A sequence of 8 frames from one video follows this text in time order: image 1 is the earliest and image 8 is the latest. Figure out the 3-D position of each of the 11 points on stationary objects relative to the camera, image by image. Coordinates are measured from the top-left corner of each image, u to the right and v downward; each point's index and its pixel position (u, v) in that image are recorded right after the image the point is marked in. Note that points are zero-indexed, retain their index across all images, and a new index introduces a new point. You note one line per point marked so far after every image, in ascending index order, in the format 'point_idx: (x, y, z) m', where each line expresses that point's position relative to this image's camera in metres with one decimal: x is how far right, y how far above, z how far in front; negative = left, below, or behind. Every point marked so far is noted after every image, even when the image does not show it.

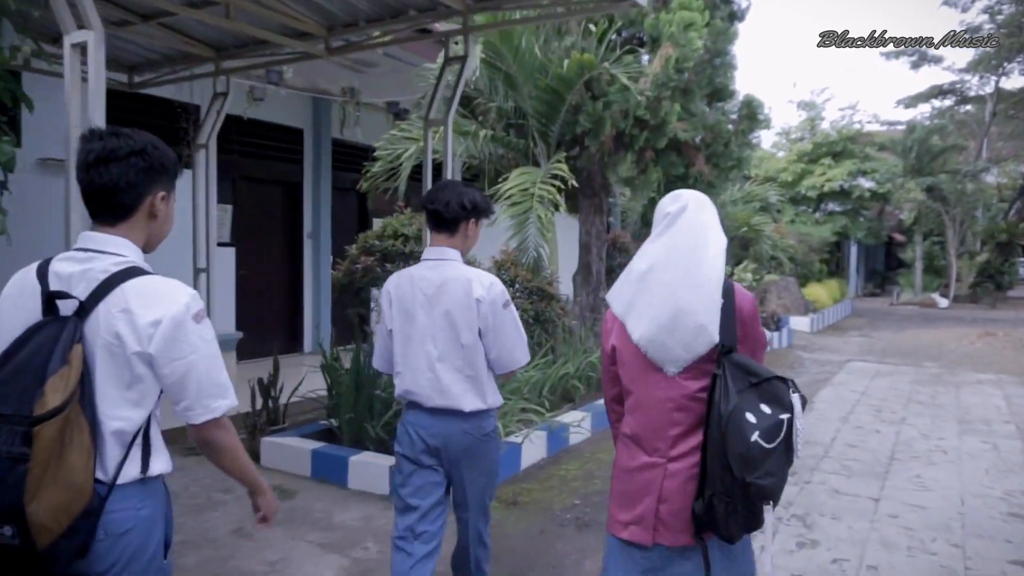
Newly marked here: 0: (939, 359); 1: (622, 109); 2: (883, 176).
0: (+6.6, -1.1, +12.3) m
1: (+1.1, +1.8, +7.9) m
2: (+8.4, +2.6, +18.0) m
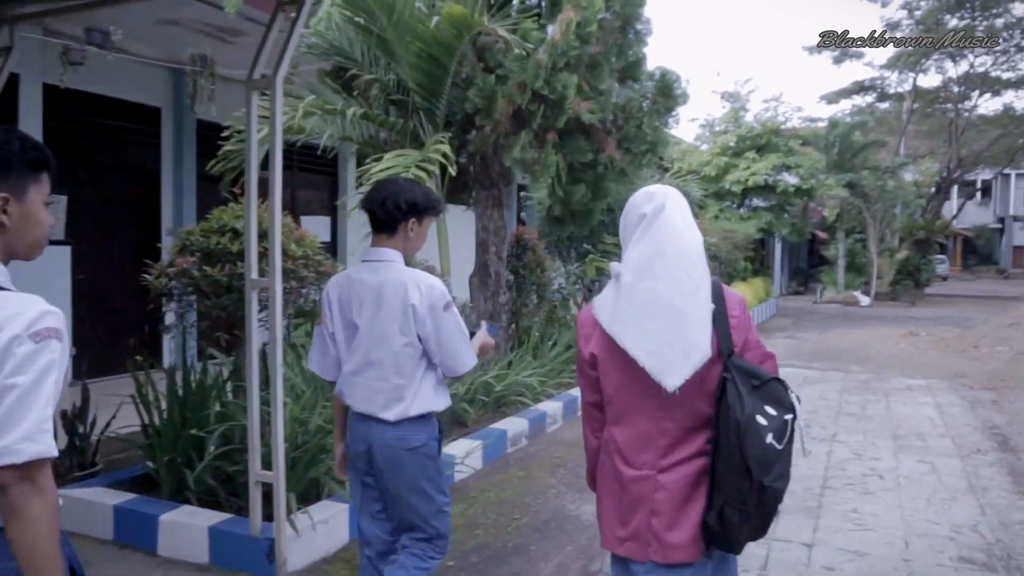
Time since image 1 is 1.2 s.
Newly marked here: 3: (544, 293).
0: (+5.2, -1.1, +11.7) m
1: (0.0, +1.7, +6.8) m
2: (+6.5, +2.6, +17.5) m
3: (+0.3, -0.1, +8.9) m
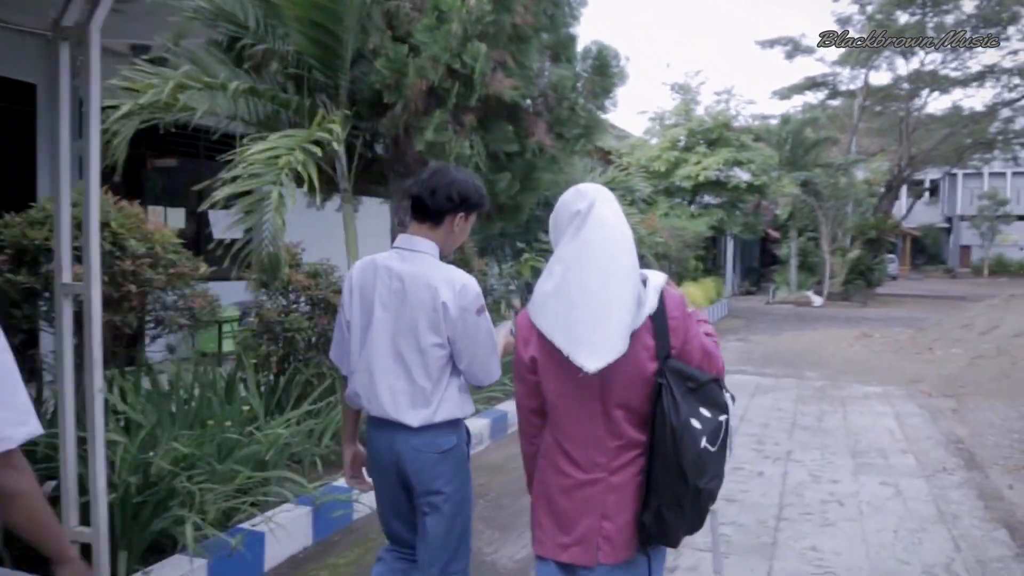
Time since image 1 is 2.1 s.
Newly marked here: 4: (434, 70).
0: (+4.3, -1.1, +11.1) m
1: (-0.6, +1.7, +5.9) m
2: (+5.2, +2.6, +16.9) m
3: (-0.4, -0.1, +8.1) m
4: (-0.6, +1.6, +6.0) m
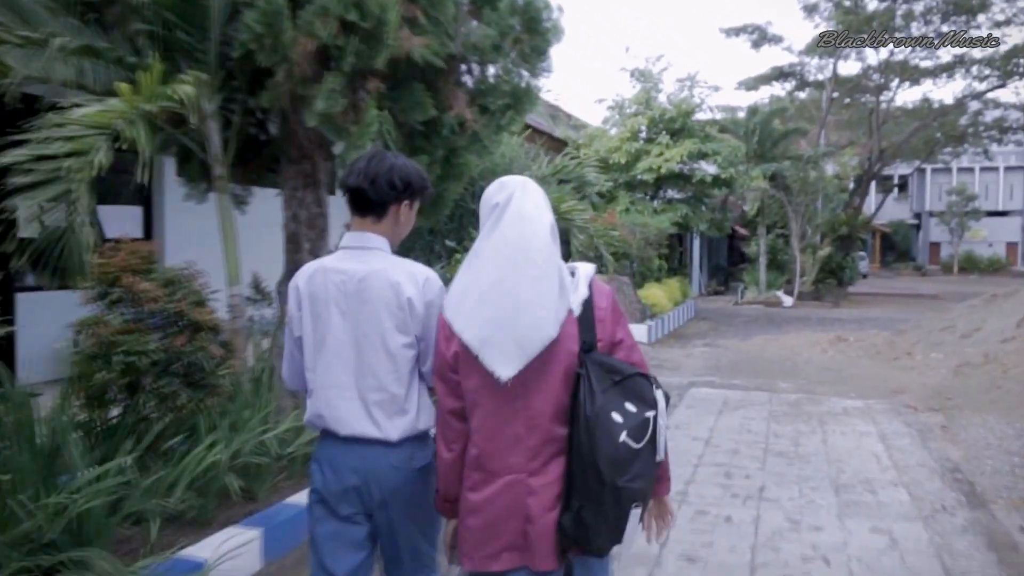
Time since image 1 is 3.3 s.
0: (+3.6, -1.1, +10.0) m
1: (-1.1, +1.7, +4.7) m
2: (+4.3, +2.6, +15.9) m
3: (-1.0, -0.2, +6.9) m
4: (-1.1, +1.6, +4.8) m
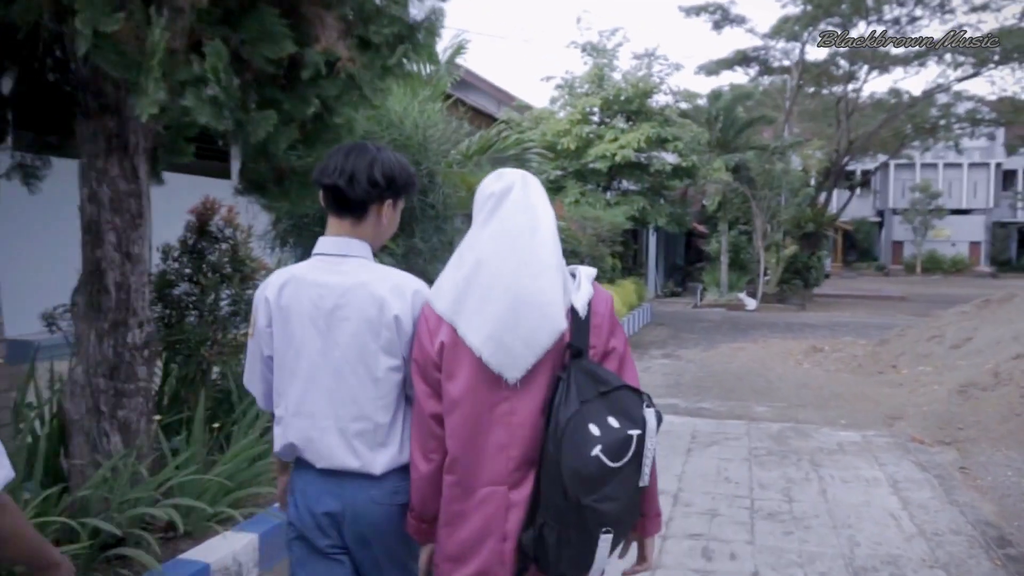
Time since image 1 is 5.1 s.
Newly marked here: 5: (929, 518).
0: (+2.8, -1.2, +8.5) m
1: (-1.6, +1.6, +2.9) m
2: (+3.2, +2.6, +14.4) m
3: (-1.6, -0.2, +5.1) m
4: (-1.6, +1.5, +3.0) m
5: (+2.7, -1.5, +5.1) m
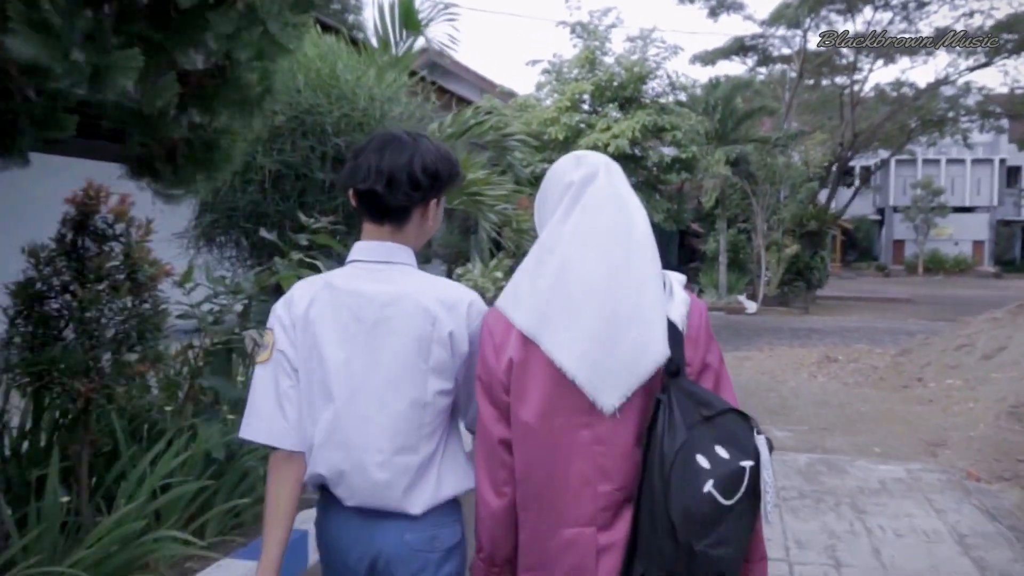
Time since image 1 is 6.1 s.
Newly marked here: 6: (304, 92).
0: (+2.6, -1.3, +7.4) m
1: (-1.7, +1.5, +1.7) m
2: (+2.9, +2.5, +13.4) m
3: (-1.7, -0.3, +3.9) m
4: (-1.7, +1.5, +1.9) m
5: (+2.5, -1.5, +4.0) m
6: (-1.3, +1.2, +5.0) m
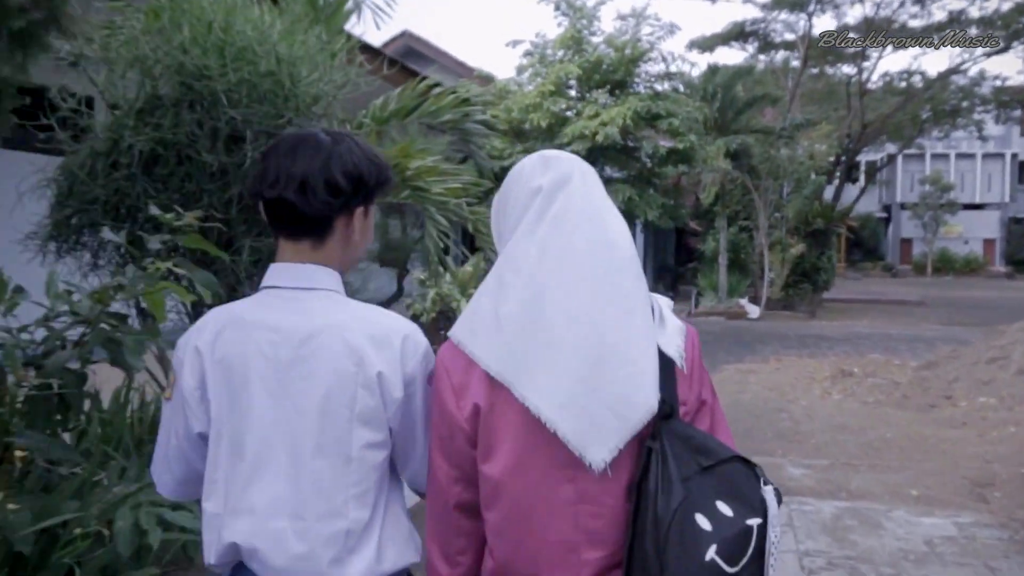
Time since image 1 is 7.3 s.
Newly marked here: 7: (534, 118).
0: (+2.4, -1.3, +6.3) m
1: (-1.9, +1.5, +0.6) m
2: (+2.6, +2.5, +12.2) m
3: (-2.0, -0.4, +2.8) m
4: (-2.0, +1.4, +0.7) m
5: (+2.3, -1.6, +2.9) m
6: (-1.5, +1.1, +3.8) m
7: (+0.4, +2.5, +12.1) m
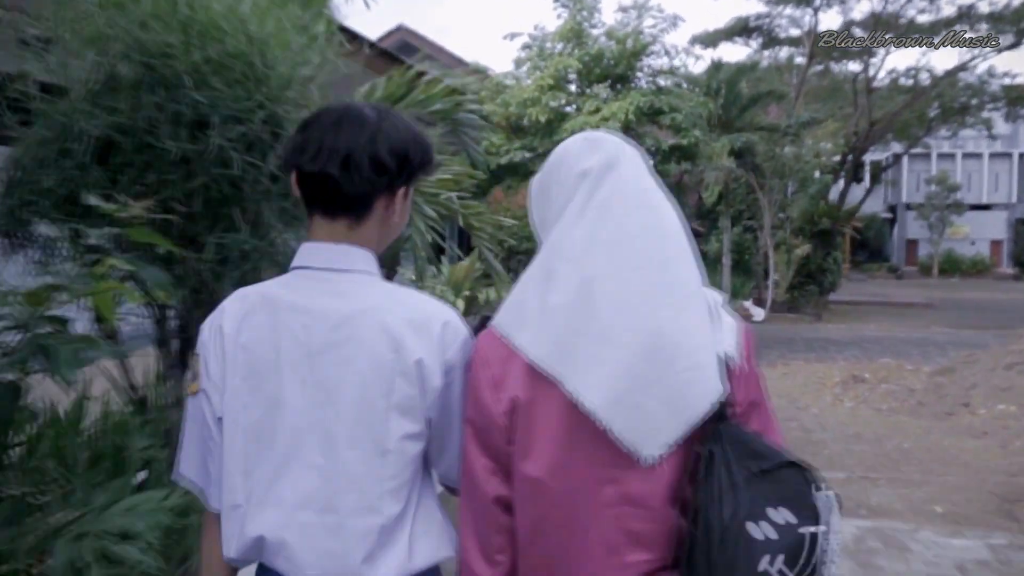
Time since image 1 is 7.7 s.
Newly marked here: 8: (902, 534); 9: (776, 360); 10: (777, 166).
0: (+2.3, -1.3, +5.9) m
1: (-2.0, +1.5, +0.2) m
2: (+2.5, +2.4, +11.9) m
3: (-2.0, -0.4, +2.4) m
4: (-2.0, +1.4, +0.4) m
5: (+2.3, -1.6, +2.5) m
6: (-1.6, +1.1, +3.5) m
7: (+0.4, +2.5, +11.7) m
8: (+2.2, -1.4, +4.5) m
9: (+3.4, -0.9, +10.4) m
10: (+4.8, +2.2, +14.6) m
